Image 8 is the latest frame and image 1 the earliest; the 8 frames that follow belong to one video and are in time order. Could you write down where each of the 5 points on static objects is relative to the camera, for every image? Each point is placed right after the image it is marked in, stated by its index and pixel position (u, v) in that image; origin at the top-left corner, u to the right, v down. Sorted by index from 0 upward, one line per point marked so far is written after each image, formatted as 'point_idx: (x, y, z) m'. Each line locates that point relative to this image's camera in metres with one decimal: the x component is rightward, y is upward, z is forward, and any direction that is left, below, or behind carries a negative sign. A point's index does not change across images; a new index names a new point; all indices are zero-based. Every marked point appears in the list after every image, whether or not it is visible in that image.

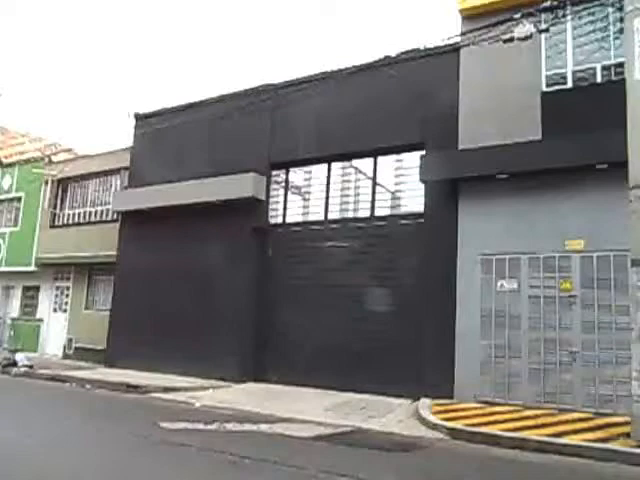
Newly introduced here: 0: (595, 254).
0: (+5.0, -0.3, +9.4) m
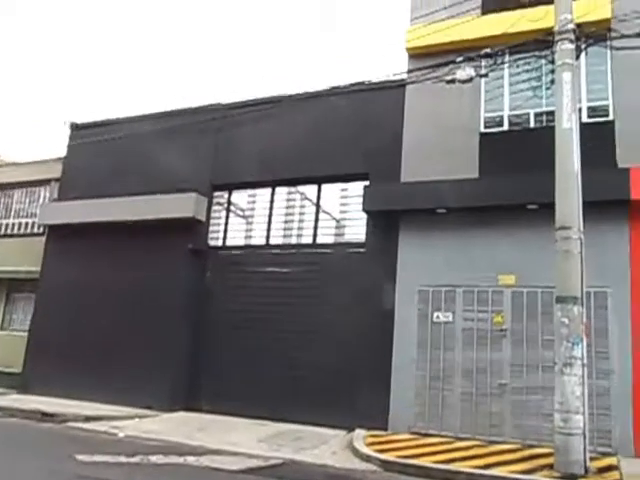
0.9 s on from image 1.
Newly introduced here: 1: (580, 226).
0: (+3.9, -0.9, +9.8) m
1: (+4.3, +0.2, +8.5) m
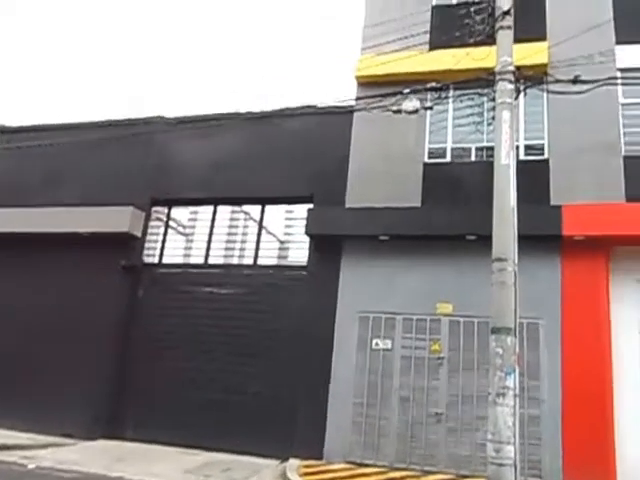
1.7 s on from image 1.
0: (+2.7, -1.5, +10.0) m
1: (+3.3, -0.3, +8.7) m
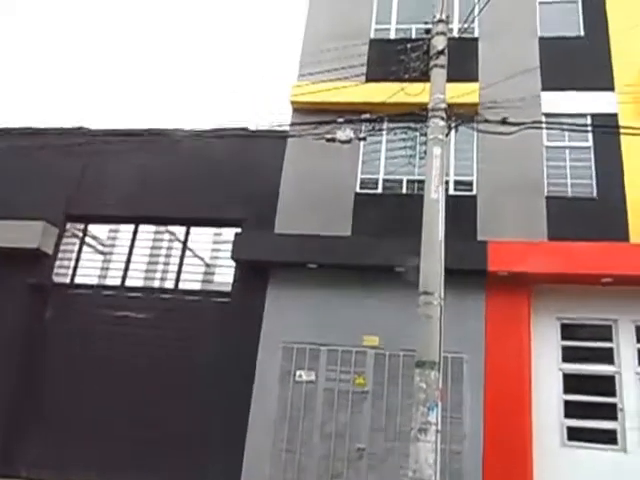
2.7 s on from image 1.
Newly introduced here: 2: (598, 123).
0: (+1.3, -2.1, +9.8) m
1: (+2.0, -0.9, +8.7) m
2: (+5.5, +2.3, +10.3) m
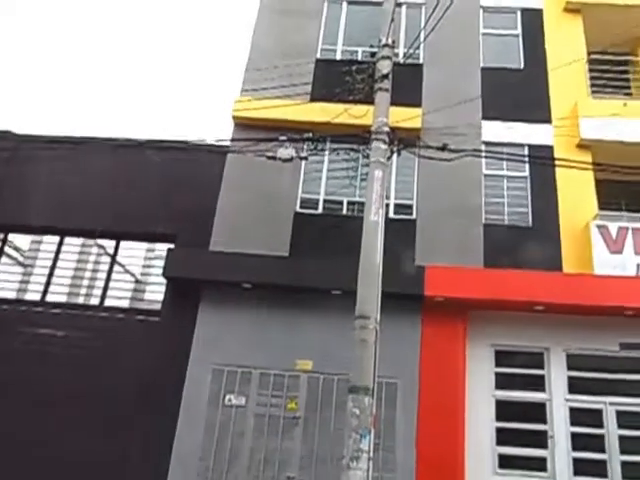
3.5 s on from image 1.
0: (0.0, -2.5, +9.6) m
1: (+0.9, -1.3, +8.6) m
2: (+4.3, +1.7, +10.5) m
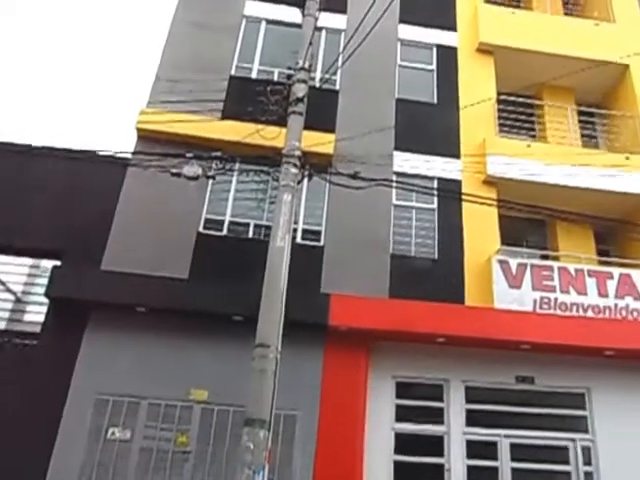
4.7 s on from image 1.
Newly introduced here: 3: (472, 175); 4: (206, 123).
0: (-1.9, -2.9, +9.1) m
1: (-0.8, -1.7, +8.2) m
2: (+2.5, +1.1, +10.6) m
3: (+3.1, +1.3, +10.7) m
4: (-2.2, +2.3, +10.2) m
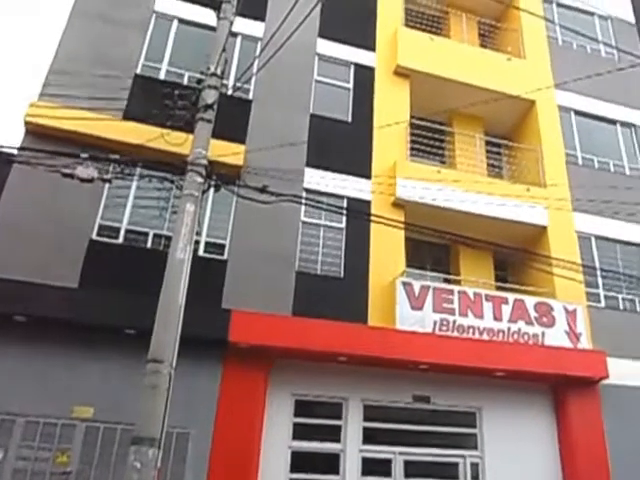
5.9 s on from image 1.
0: (-3.7, -3.1, +8.6) m
1: (-2.5, -2.0, +7.8) m
2: (+0.6, +0.7, +10.6) m
3: (+1.3, +0.9, +10.8) m
4: (-3.9, +2.1, +9.5) m
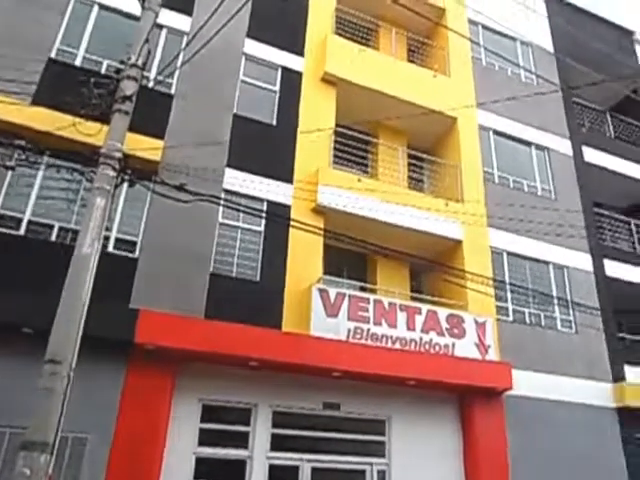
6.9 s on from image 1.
0: (-5.3, -3.0, +8.0) m
1: (-3.9, -1.9, +7.4) m
2: (-1.0, +0.6, +10.5) m
3: (-0.4, +0.8, +10.7) m
4: (-5.3, +2.3, +8.9) m
